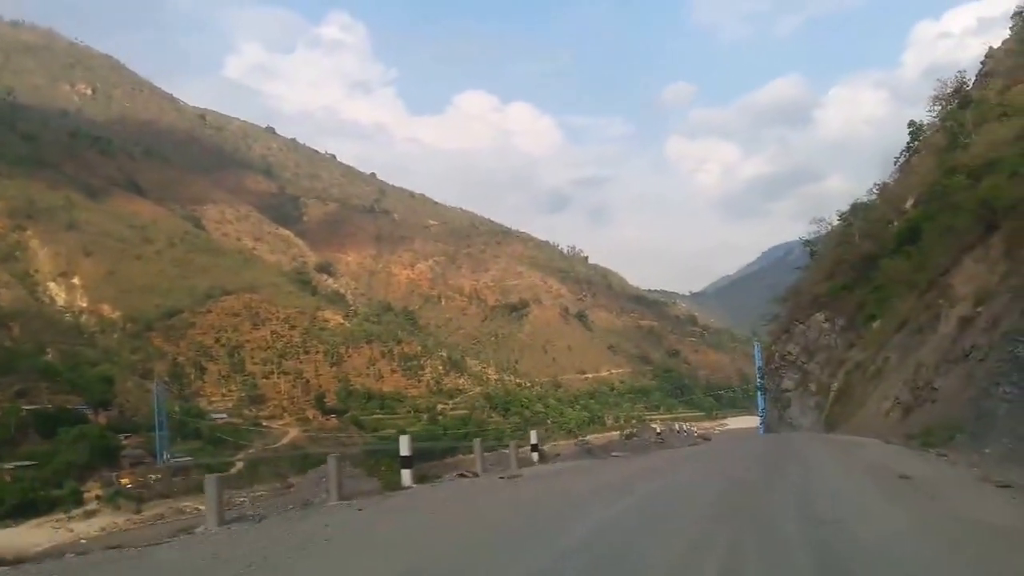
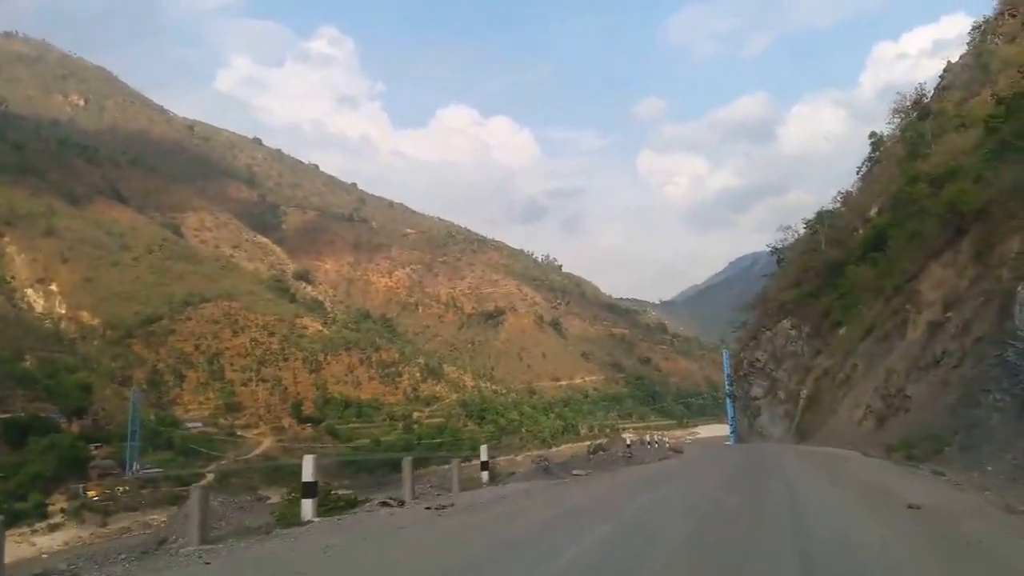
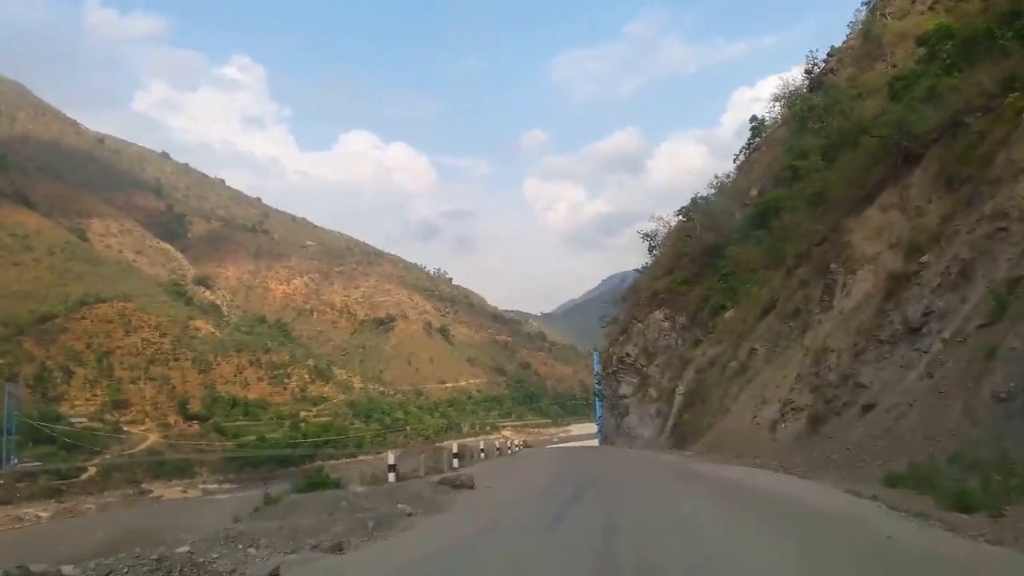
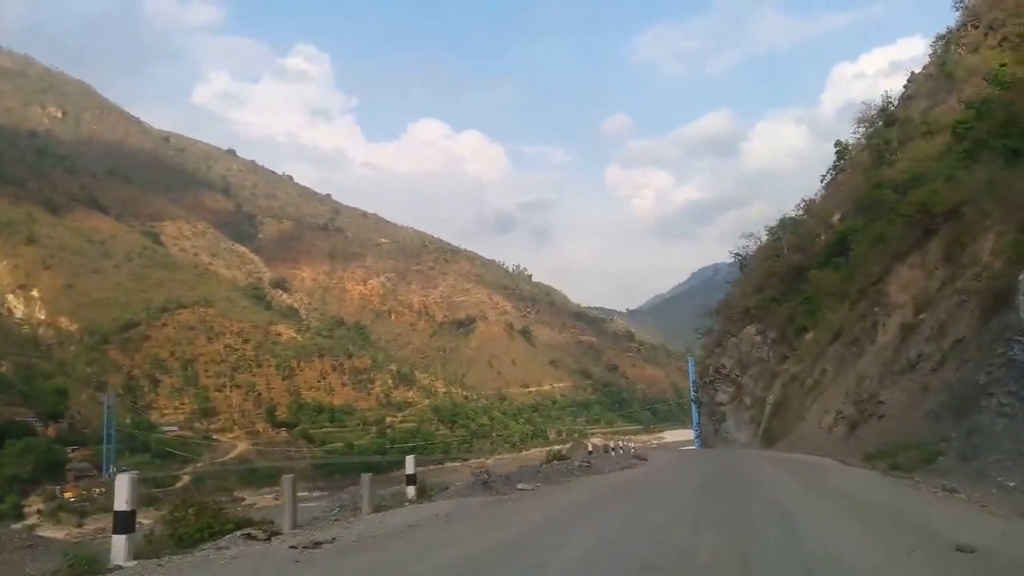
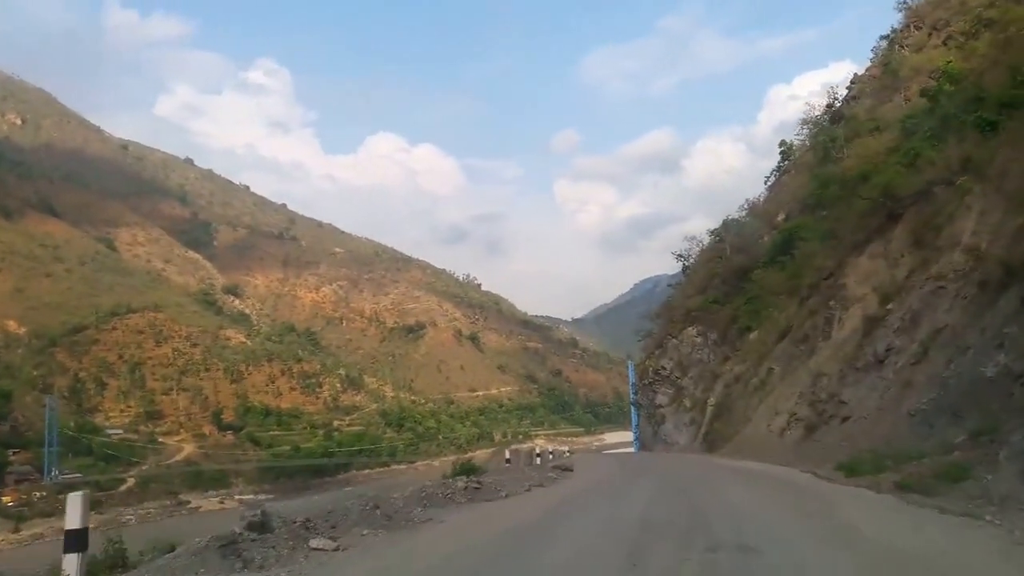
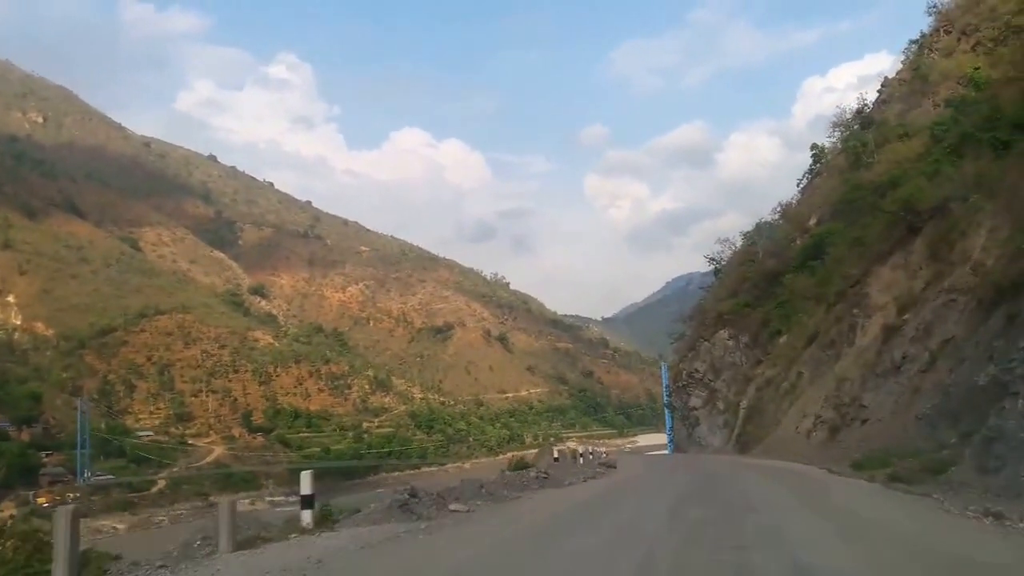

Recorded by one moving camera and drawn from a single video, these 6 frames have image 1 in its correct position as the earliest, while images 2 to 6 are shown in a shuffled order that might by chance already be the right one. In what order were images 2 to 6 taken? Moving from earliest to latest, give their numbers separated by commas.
2, 4, 6, 5, 3
